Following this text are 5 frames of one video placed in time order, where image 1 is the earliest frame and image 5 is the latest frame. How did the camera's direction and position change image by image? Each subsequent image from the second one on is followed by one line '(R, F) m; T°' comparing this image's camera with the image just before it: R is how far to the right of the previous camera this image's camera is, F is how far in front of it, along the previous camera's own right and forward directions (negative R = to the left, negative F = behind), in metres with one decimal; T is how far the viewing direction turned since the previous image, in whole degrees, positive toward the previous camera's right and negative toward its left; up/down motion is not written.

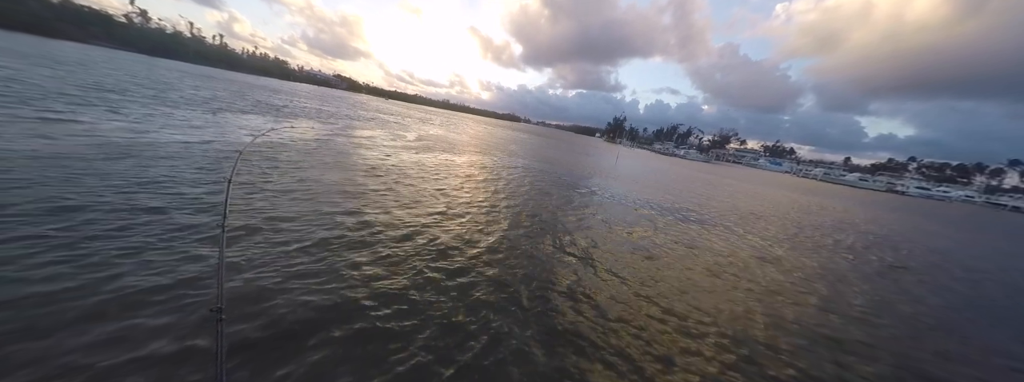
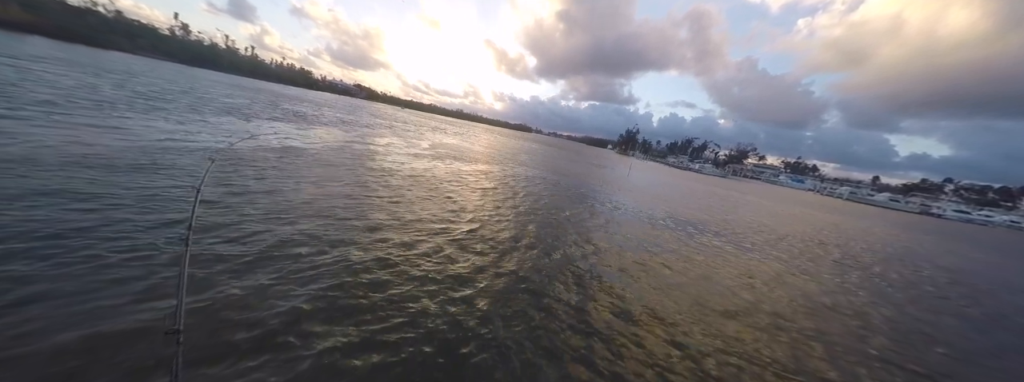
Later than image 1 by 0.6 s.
(-0.4, 0.0) m; -2°
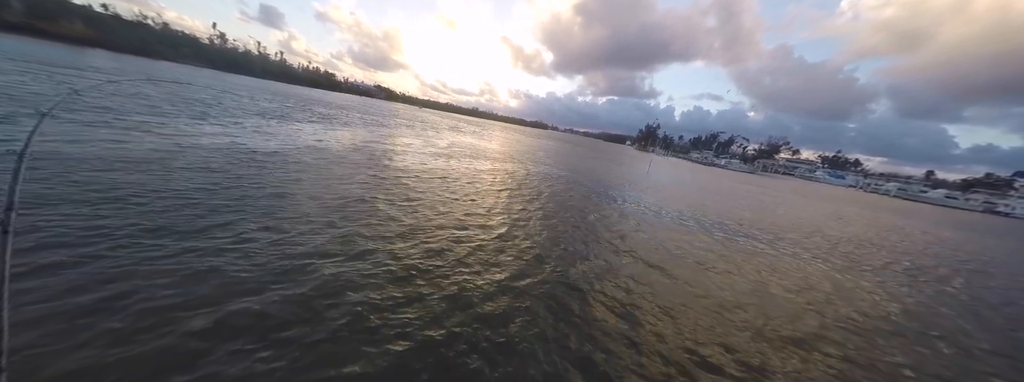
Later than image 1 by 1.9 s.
(-0.8, +0.3) m; -3°
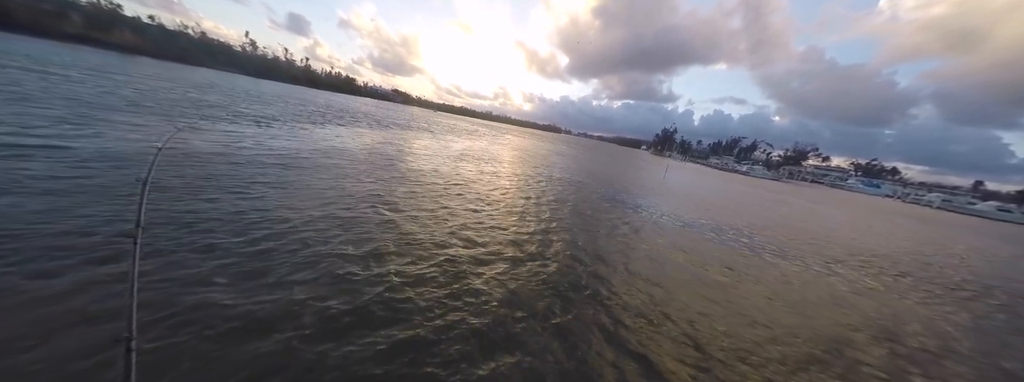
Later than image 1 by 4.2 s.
(-0.8, +0.3) m; -3°
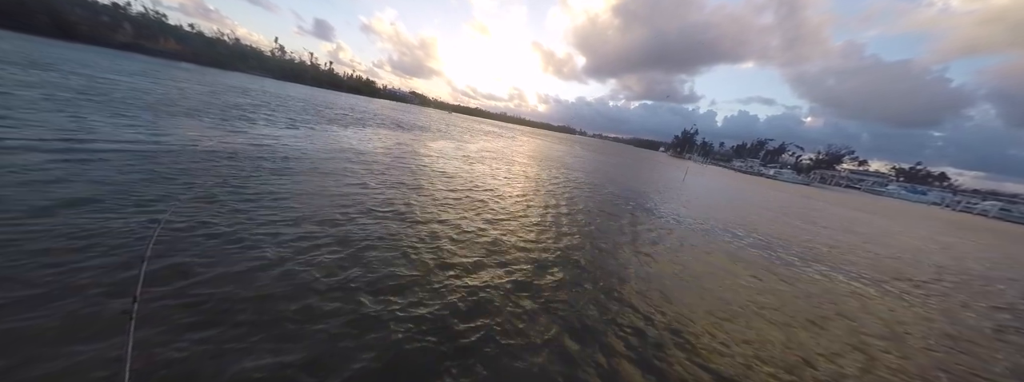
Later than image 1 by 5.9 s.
(-0.7, +0.4) m; -3°
